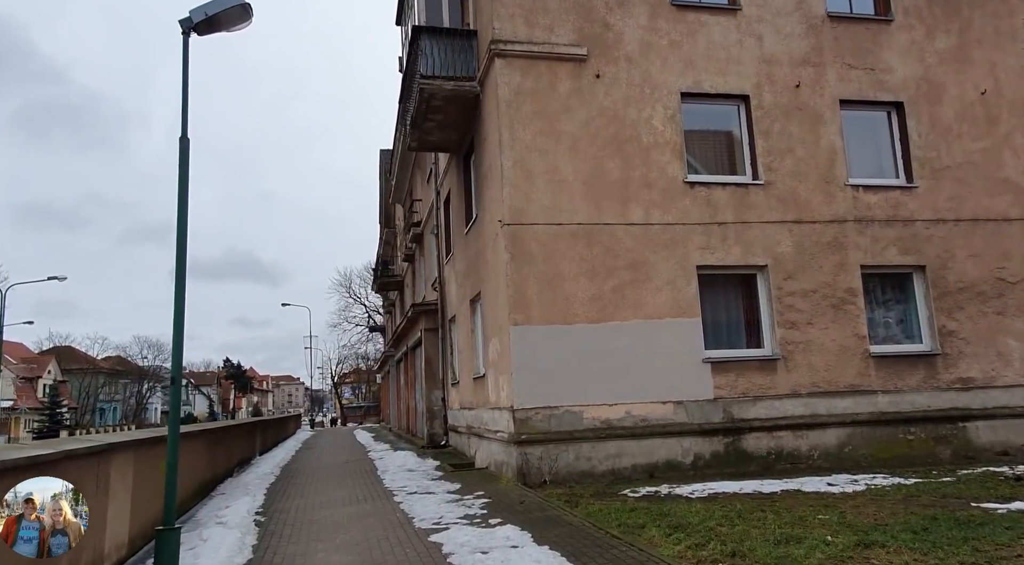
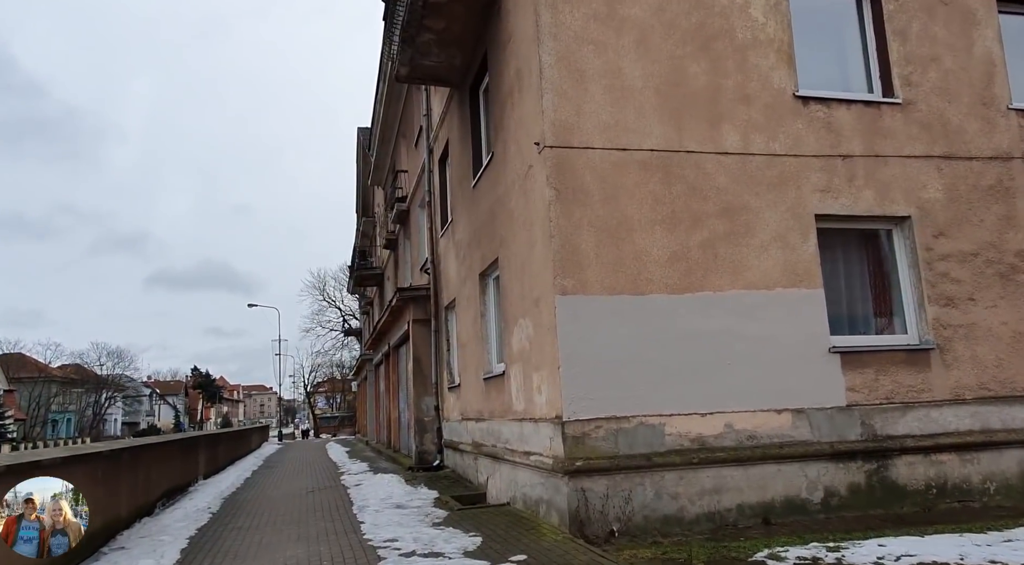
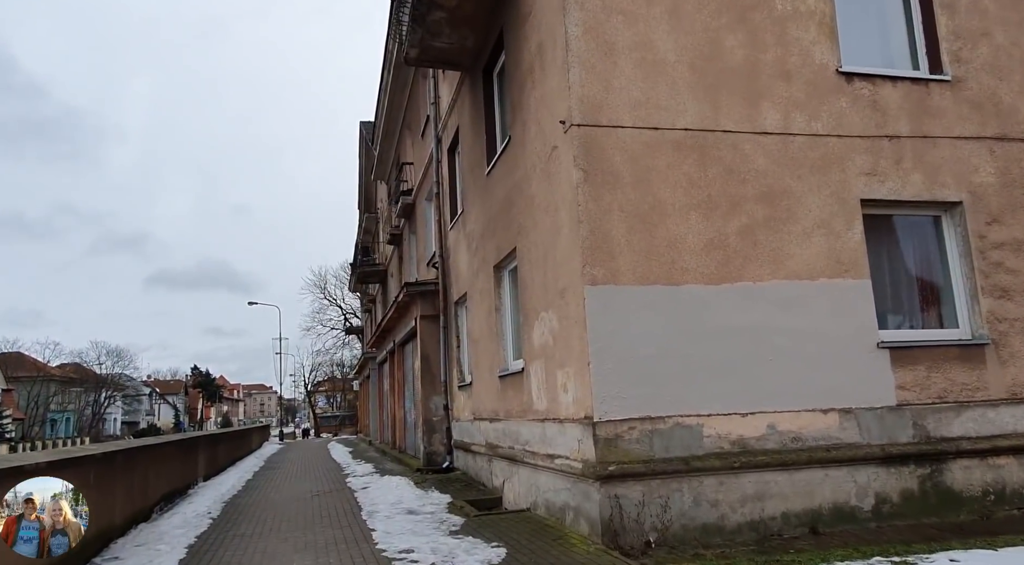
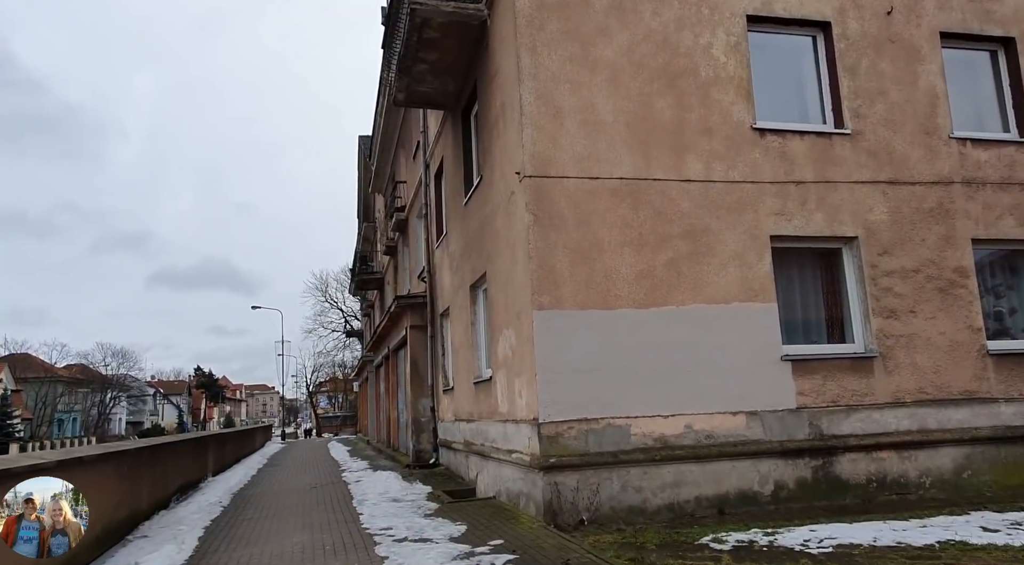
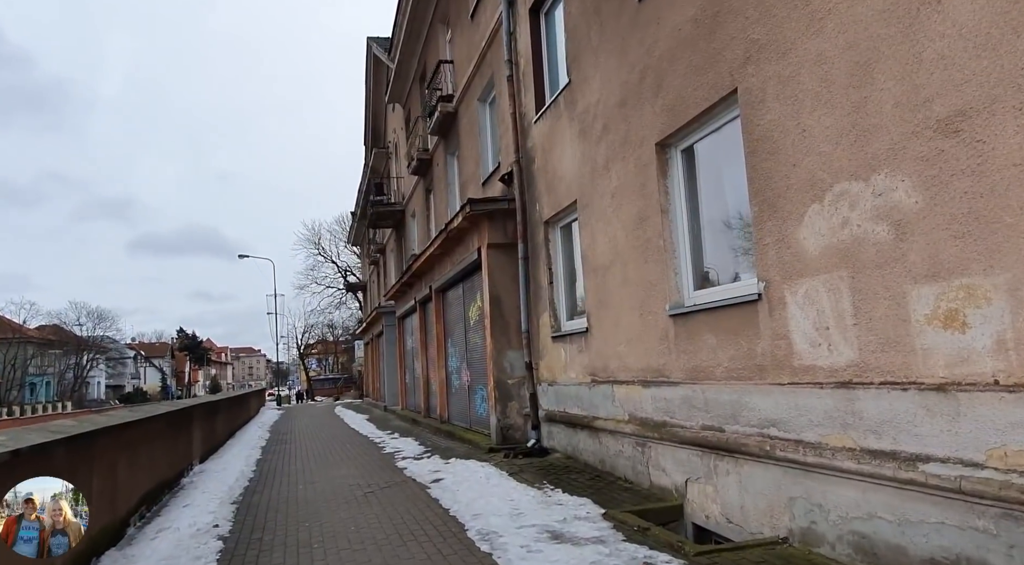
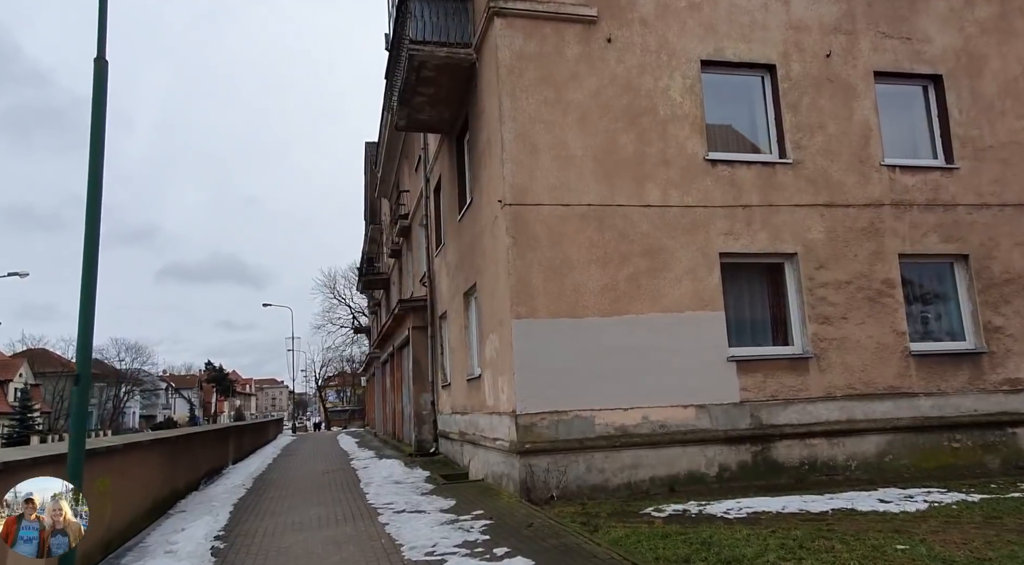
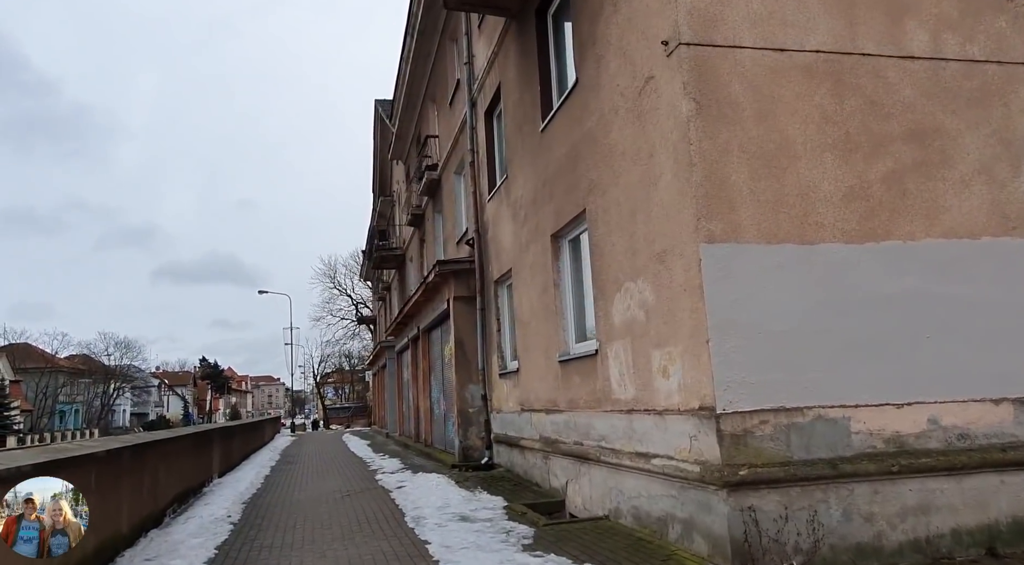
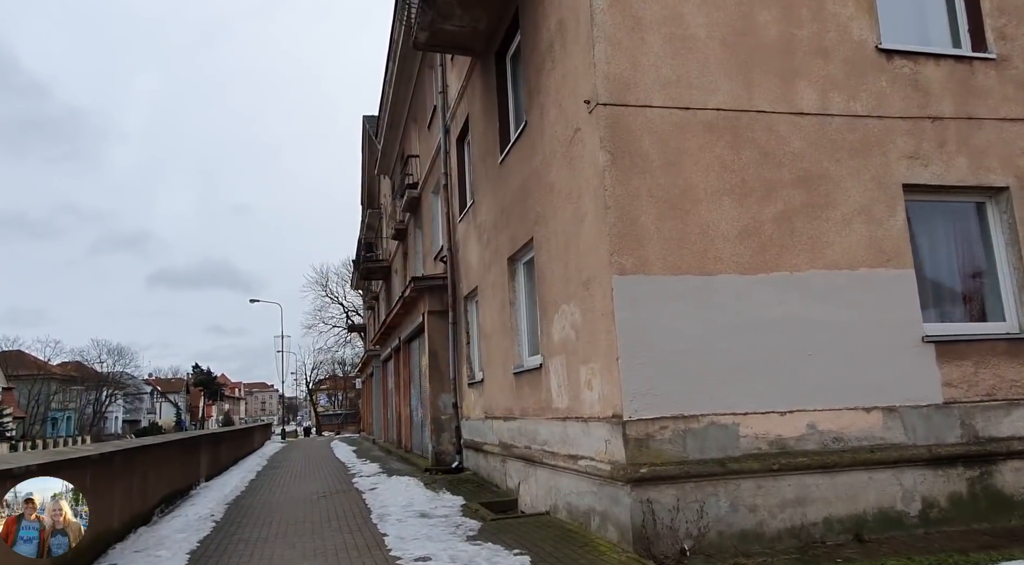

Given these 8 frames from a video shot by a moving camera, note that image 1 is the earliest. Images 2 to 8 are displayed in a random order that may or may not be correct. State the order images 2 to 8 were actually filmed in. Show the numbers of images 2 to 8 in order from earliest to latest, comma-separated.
6, 4, 2, 3, 8, 7, 5
